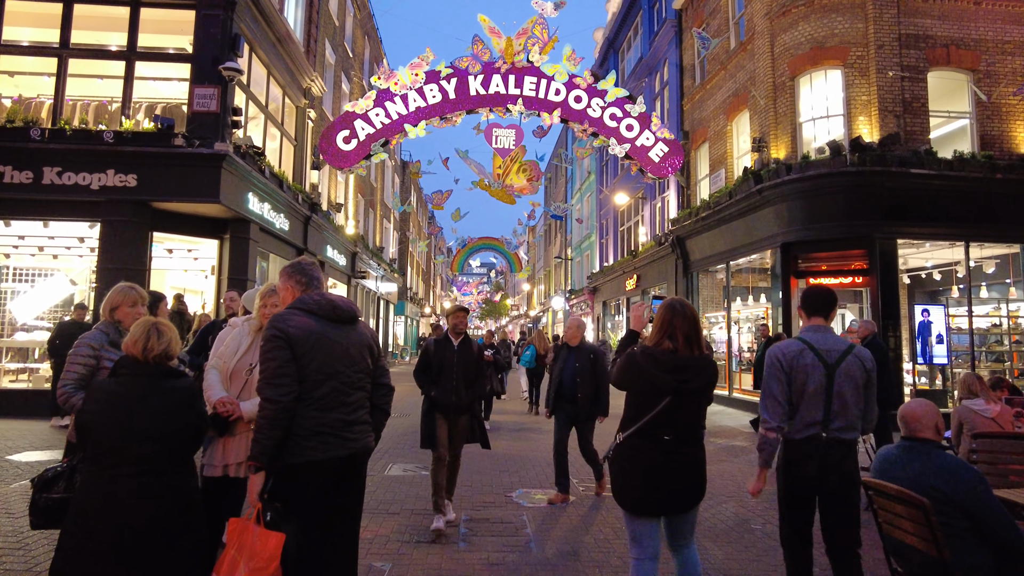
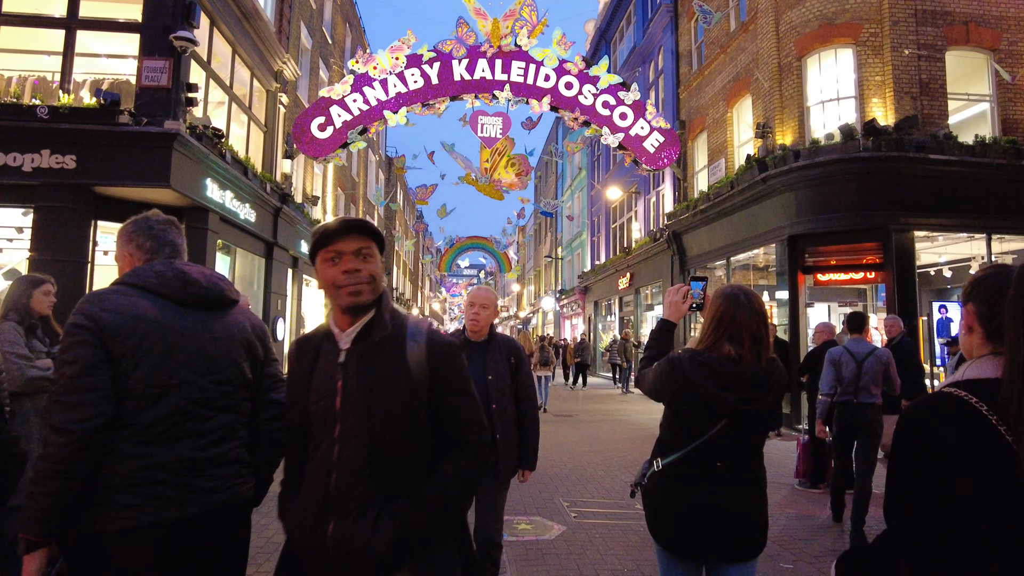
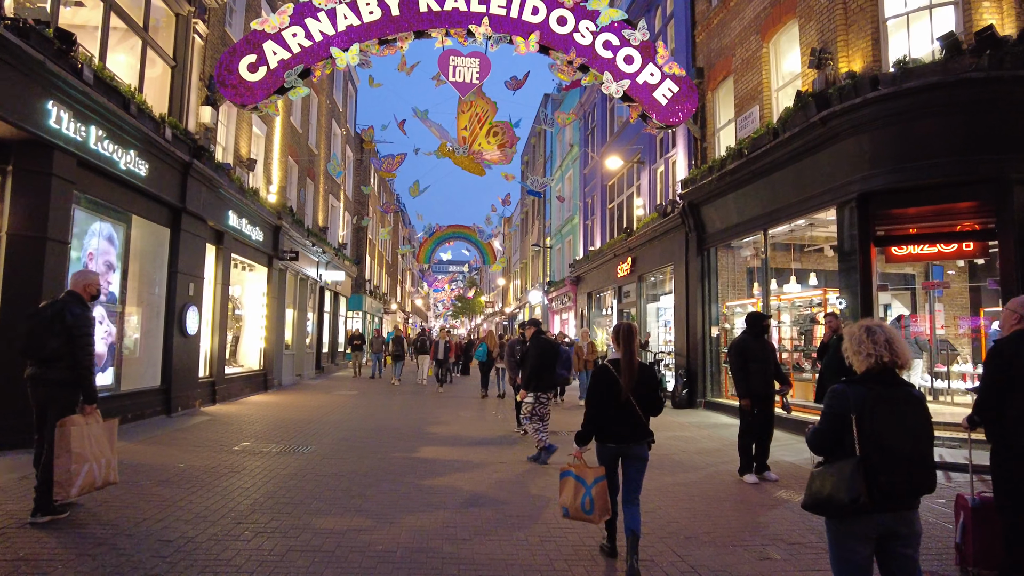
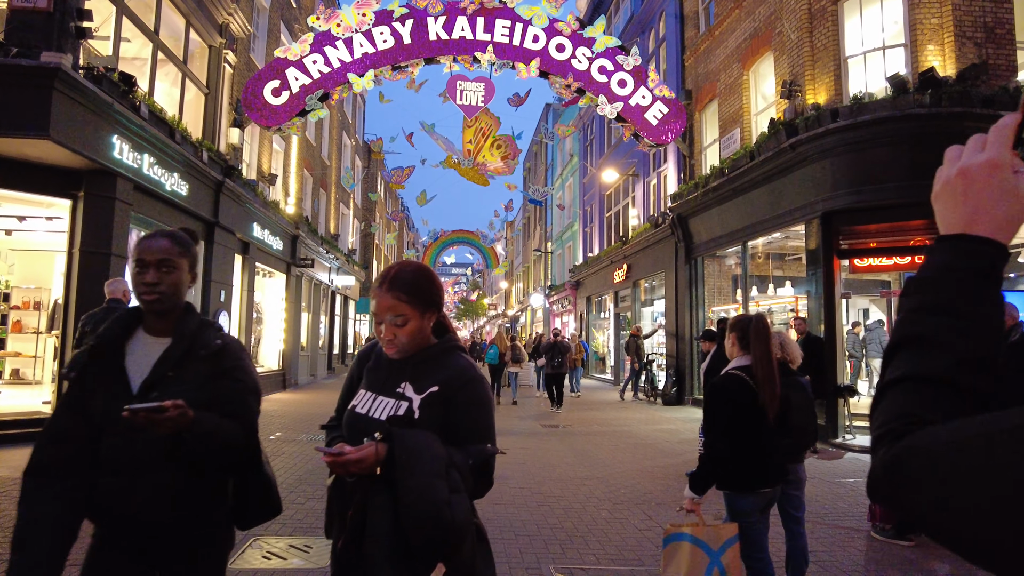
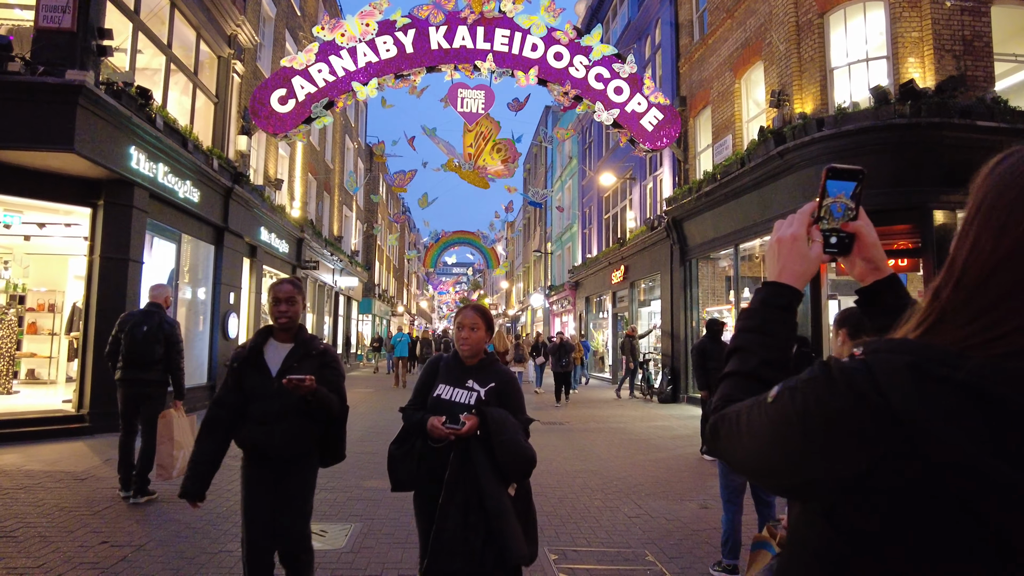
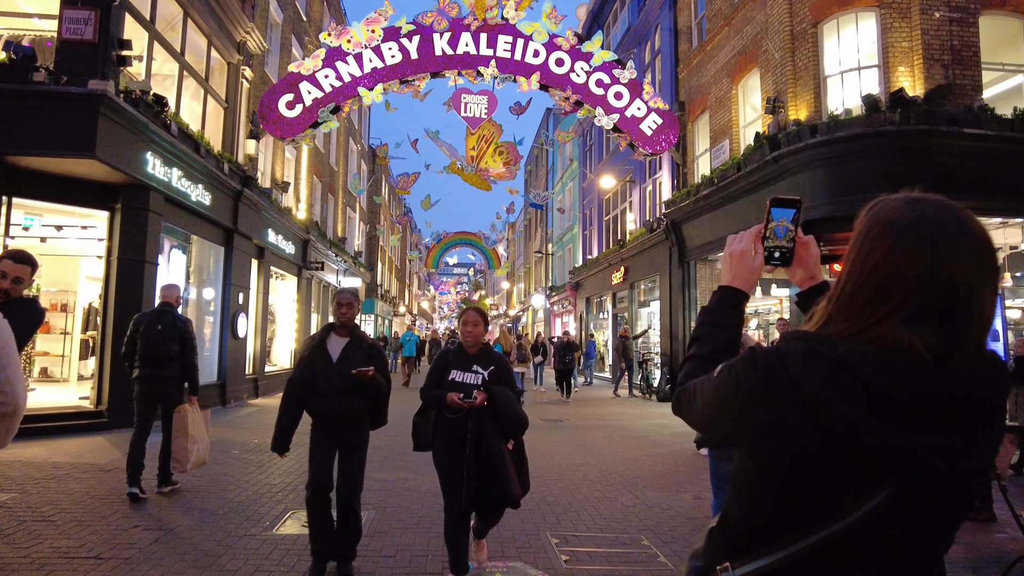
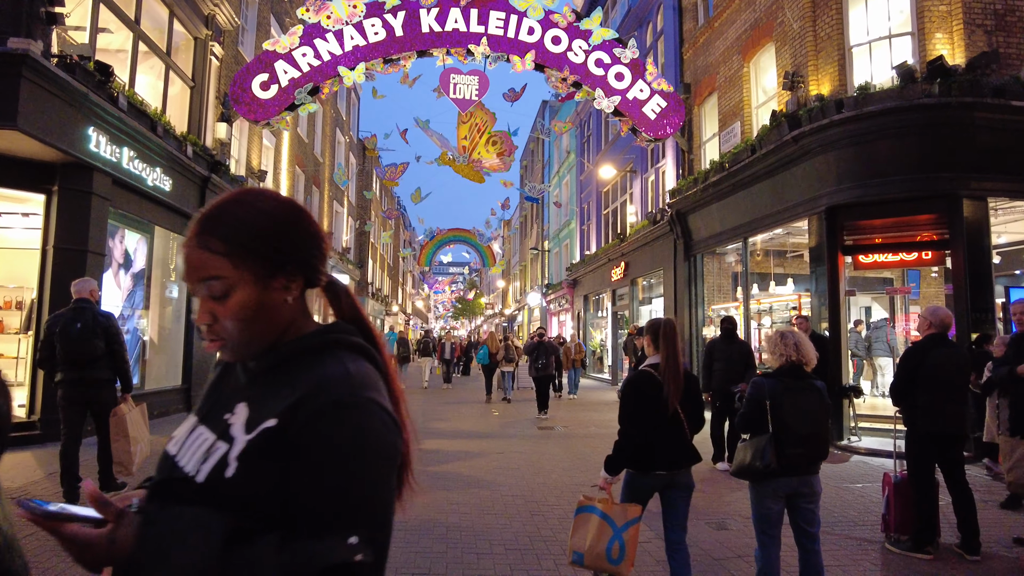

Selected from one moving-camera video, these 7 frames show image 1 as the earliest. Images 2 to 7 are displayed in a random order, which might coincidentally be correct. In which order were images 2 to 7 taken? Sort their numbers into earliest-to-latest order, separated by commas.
2, 6, 5, 4, 7, 3
